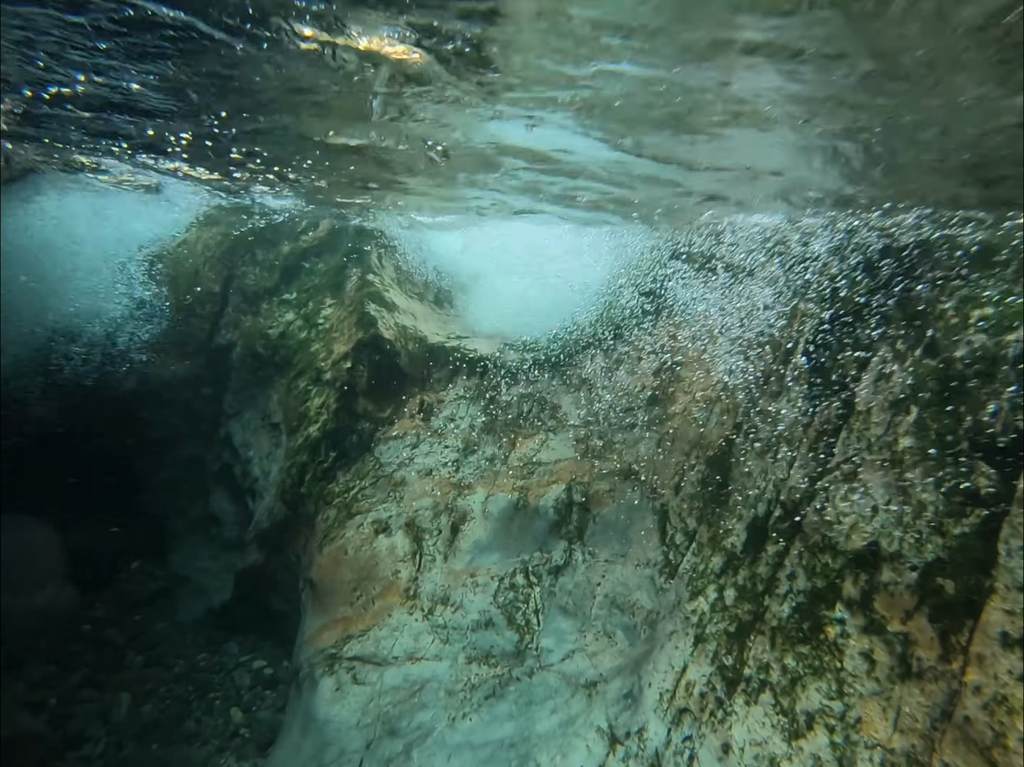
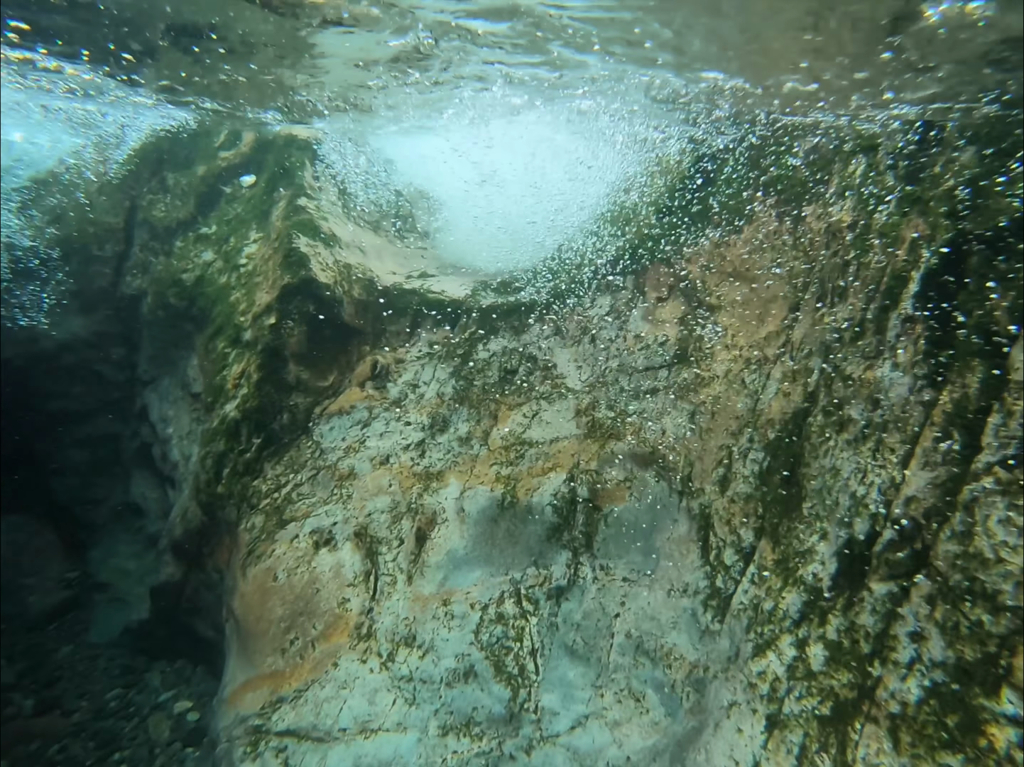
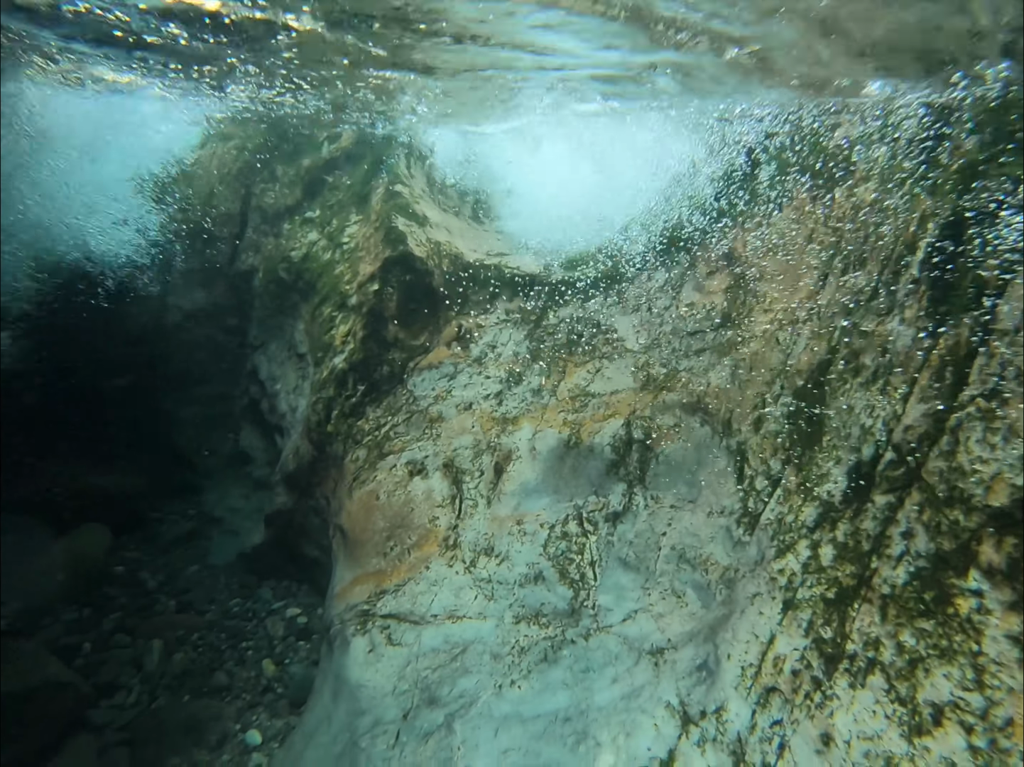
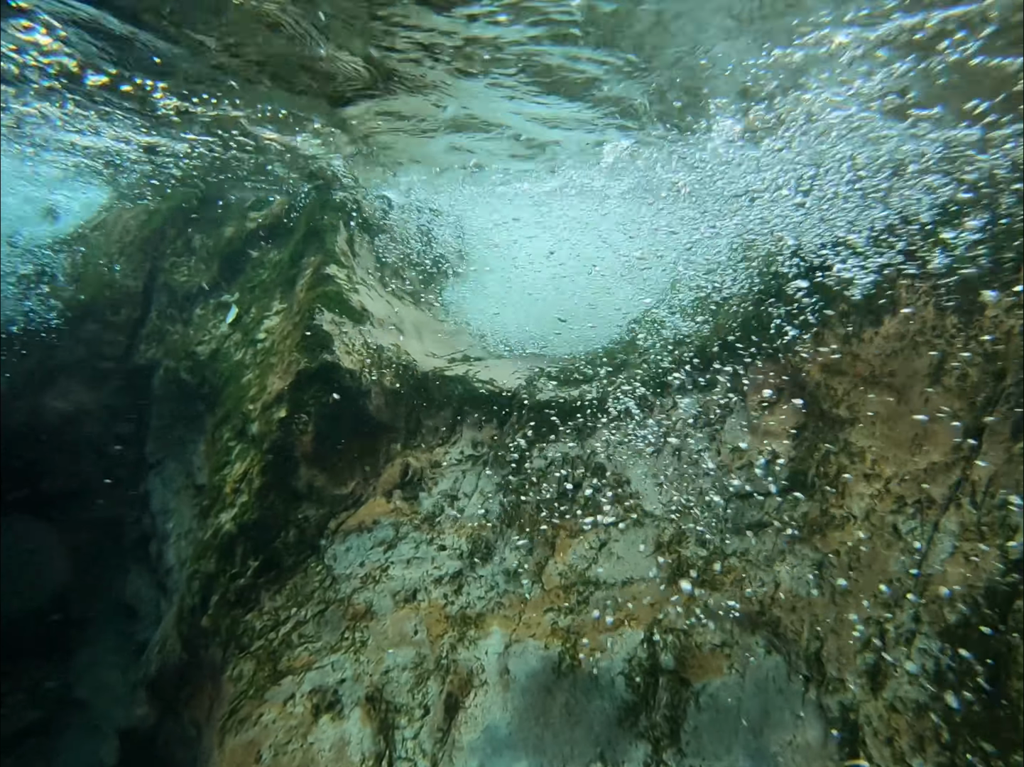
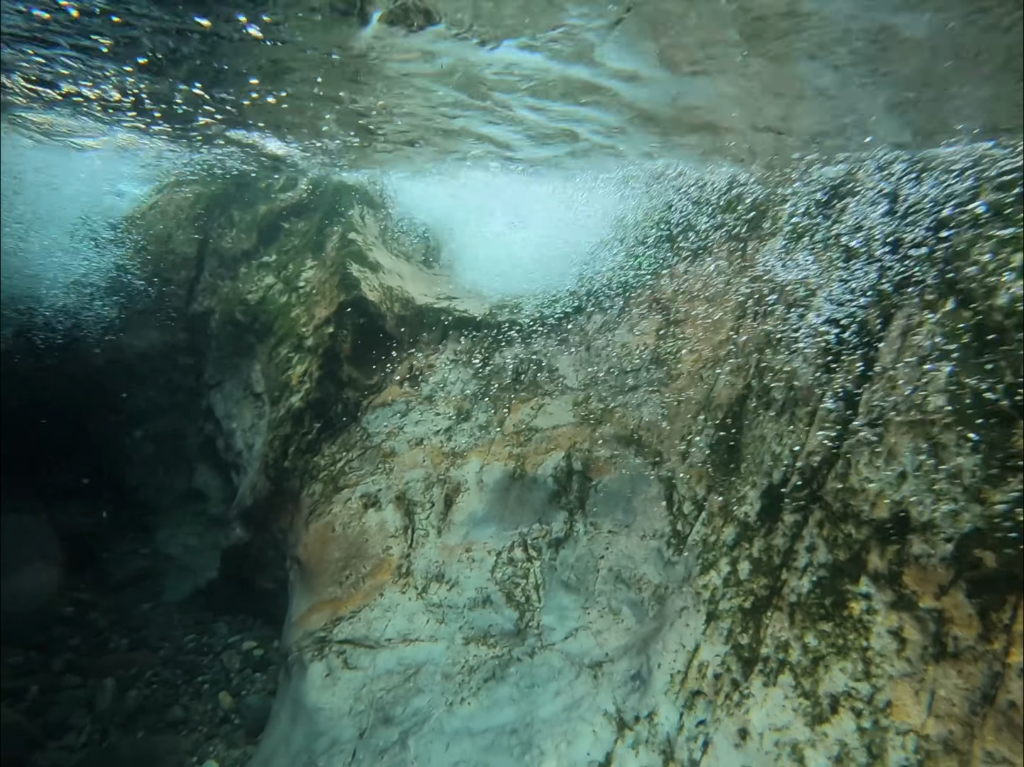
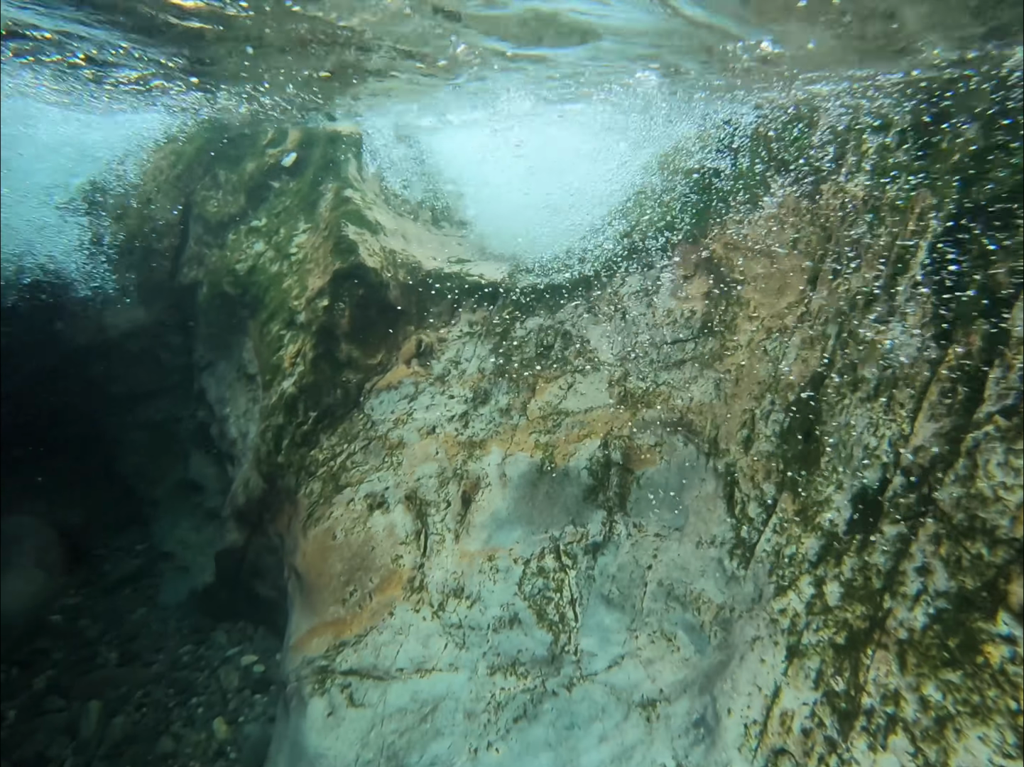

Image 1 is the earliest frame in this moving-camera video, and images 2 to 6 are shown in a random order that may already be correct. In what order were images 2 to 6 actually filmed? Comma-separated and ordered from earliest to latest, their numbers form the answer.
5, 3, 6, 2, 4
